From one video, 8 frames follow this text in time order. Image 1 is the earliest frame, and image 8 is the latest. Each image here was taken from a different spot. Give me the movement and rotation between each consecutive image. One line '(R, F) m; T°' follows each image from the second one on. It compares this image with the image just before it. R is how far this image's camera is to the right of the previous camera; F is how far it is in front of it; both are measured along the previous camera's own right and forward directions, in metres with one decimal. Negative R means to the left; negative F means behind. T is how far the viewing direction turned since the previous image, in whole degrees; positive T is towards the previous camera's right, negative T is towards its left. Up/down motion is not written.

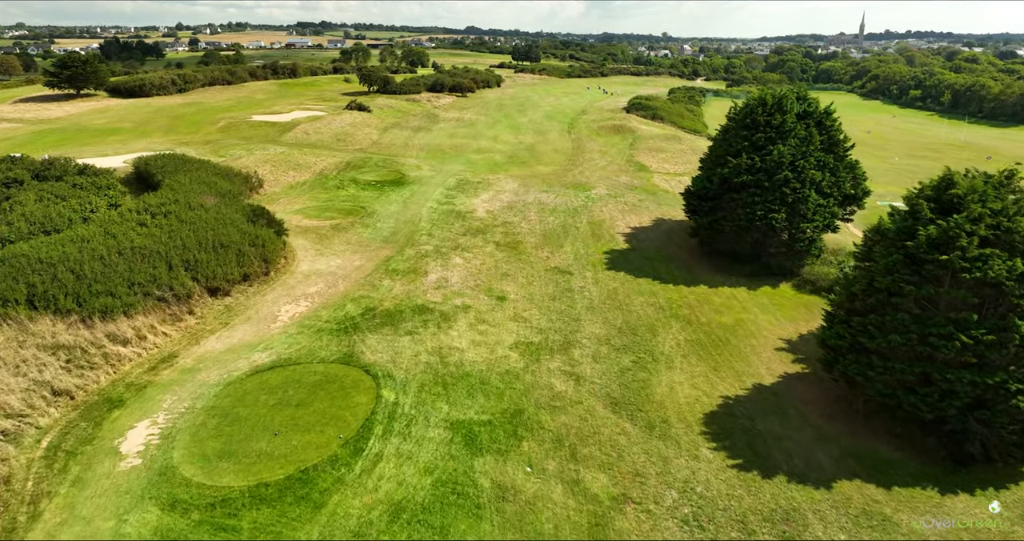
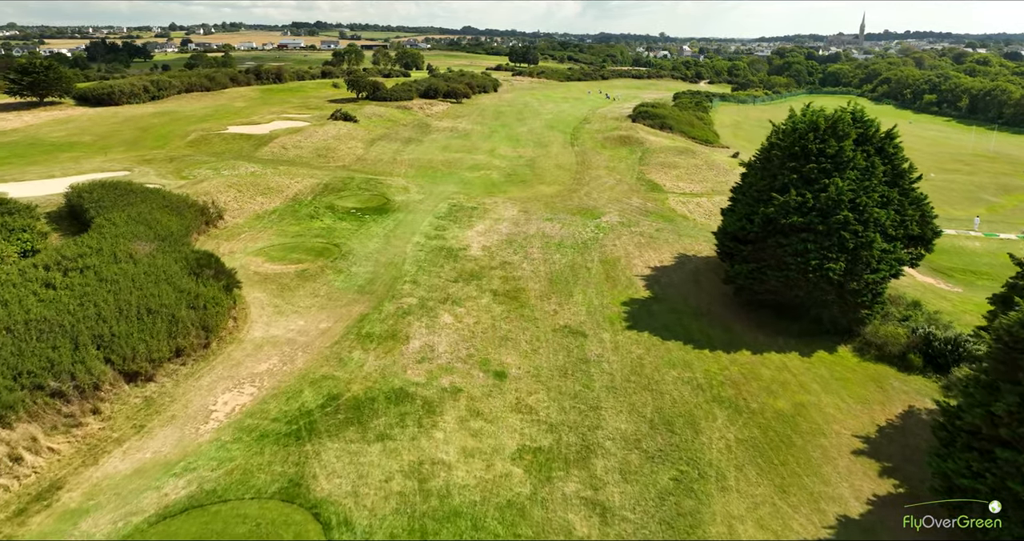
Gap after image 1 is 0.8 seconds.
(-0.1, +4.6) m; 0°
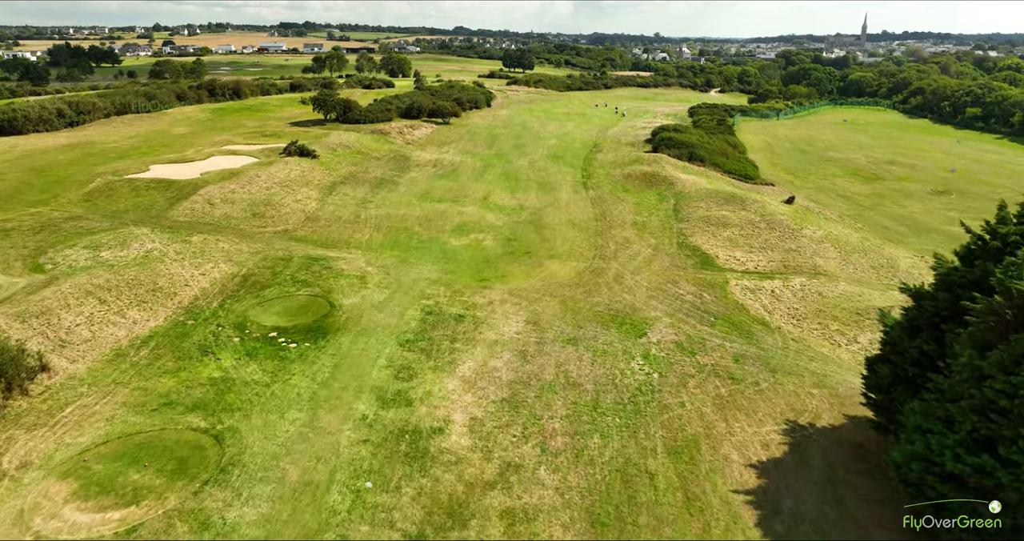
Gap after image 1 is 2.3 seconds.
(-0.4, +11.3) m; +1°
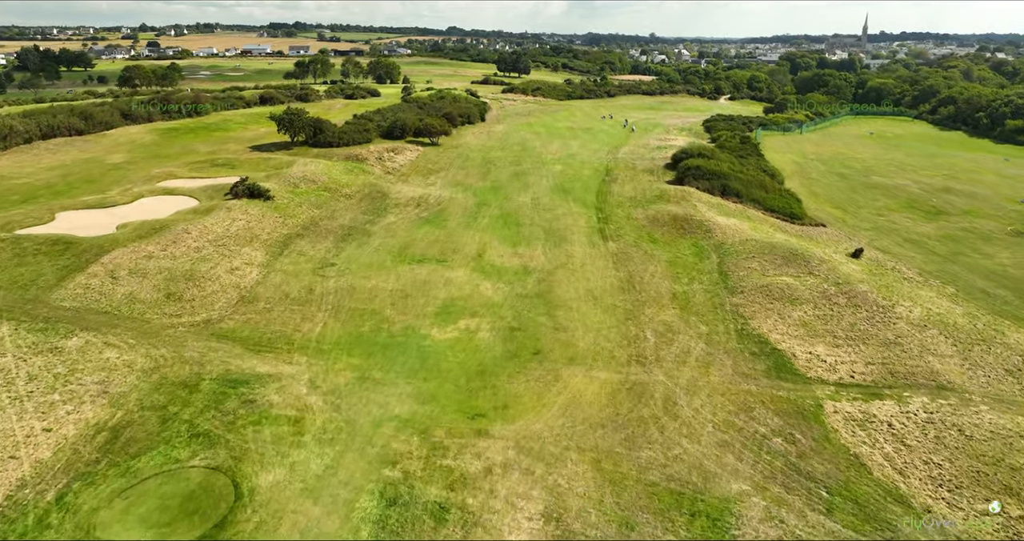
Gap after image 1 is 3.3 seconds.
(-0.3, +8.7) m; 0°
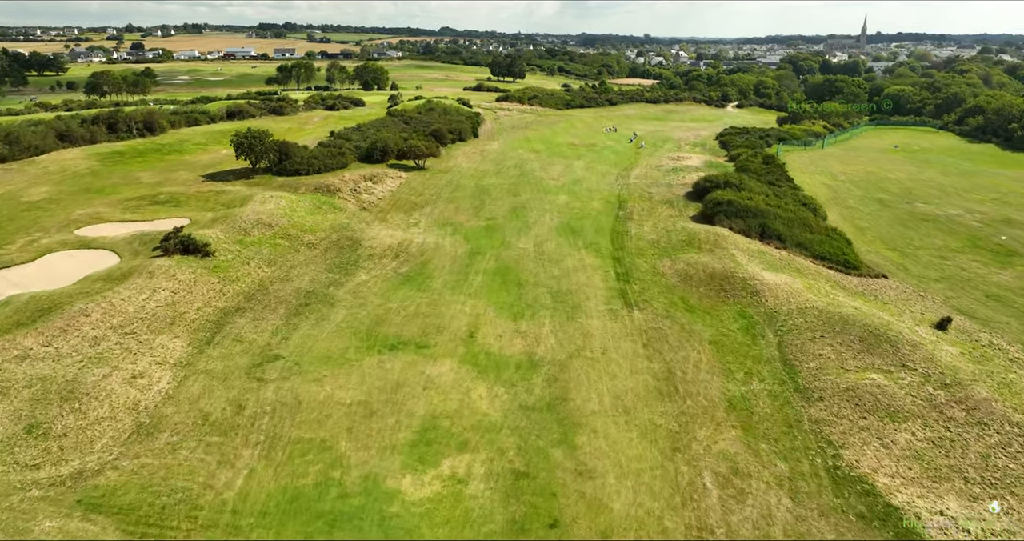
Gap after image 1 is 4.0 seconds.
(-0.3, +7.4) m; +1°
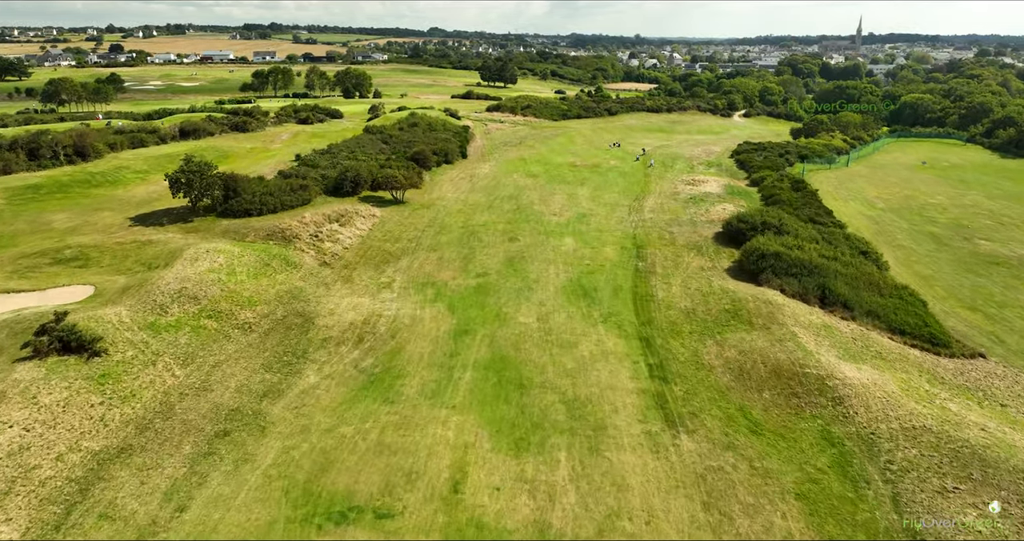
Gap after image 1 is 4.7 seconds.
(-0.3, +7.9) m; +1°
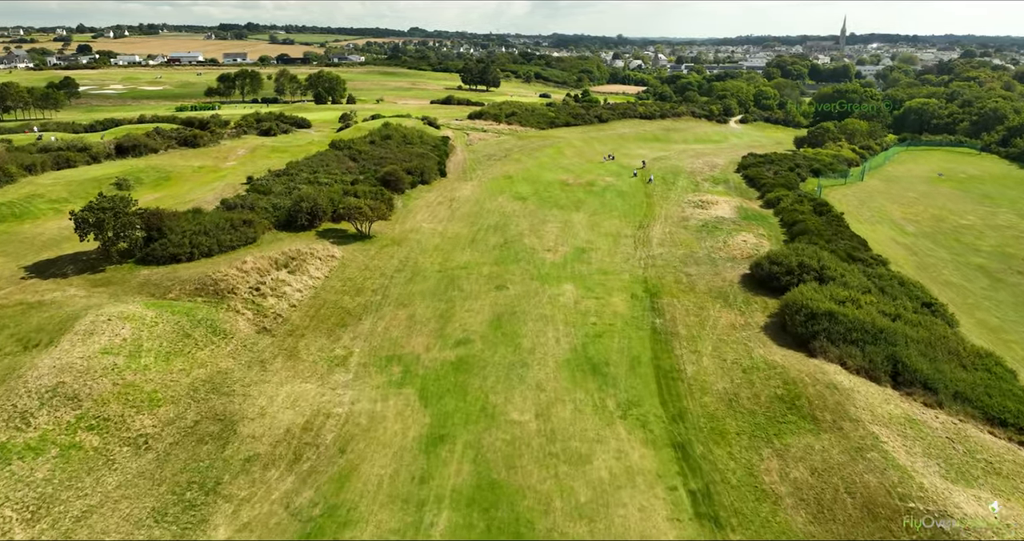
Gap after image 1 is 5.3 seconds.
(-0.2, +6.8) m; +1°
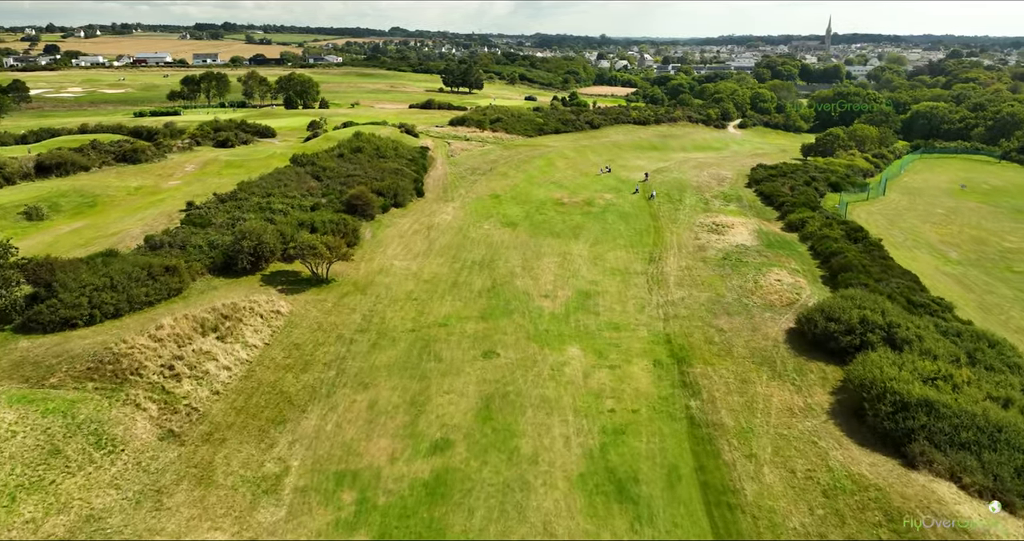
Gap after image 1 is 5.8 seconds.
(-0.3, +6.8) m; +1°
